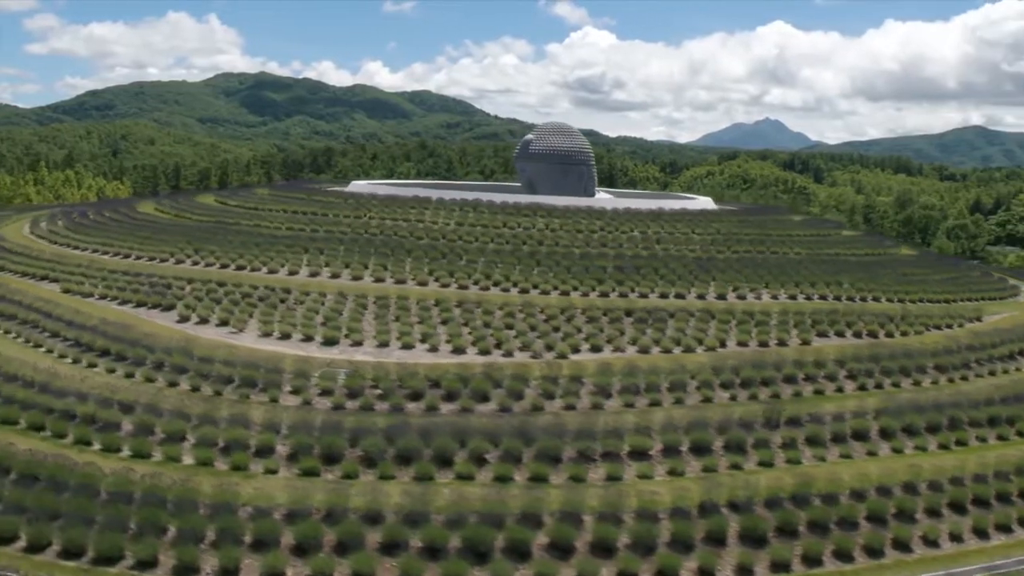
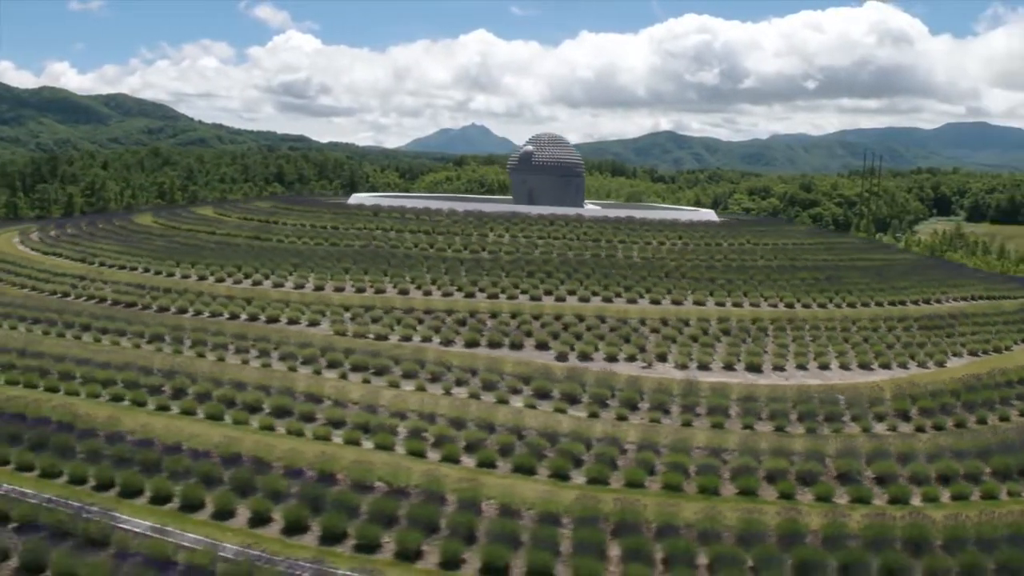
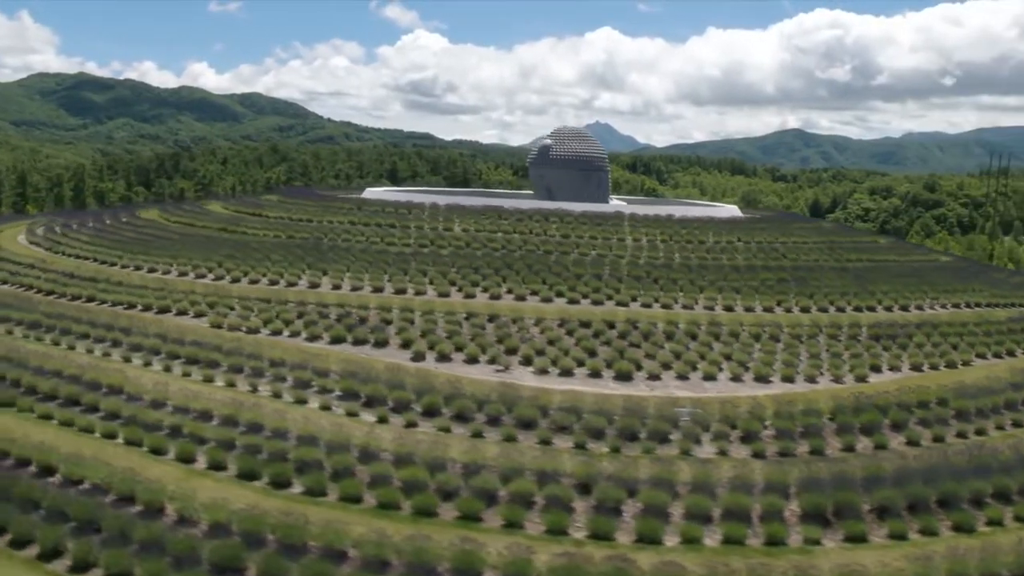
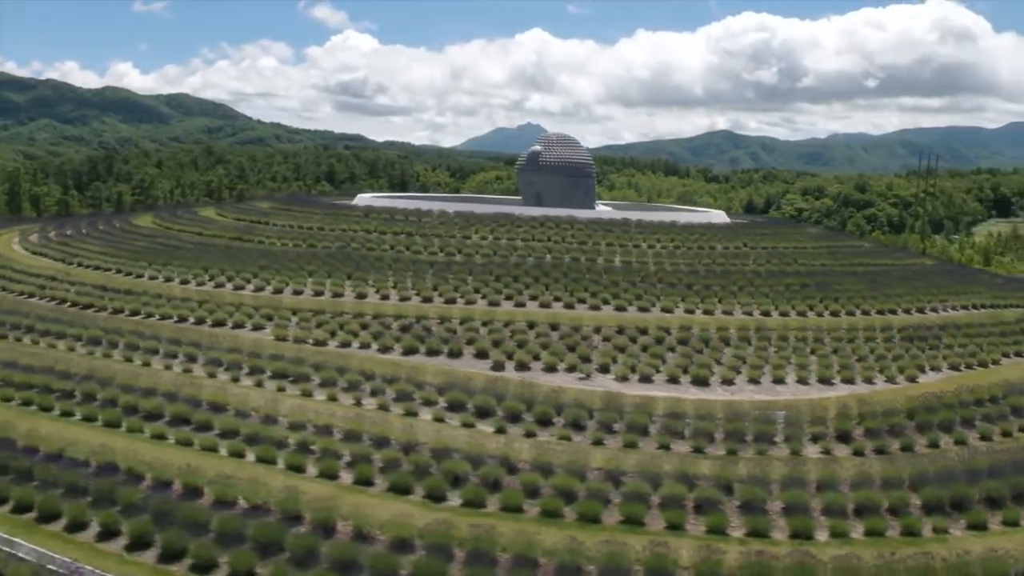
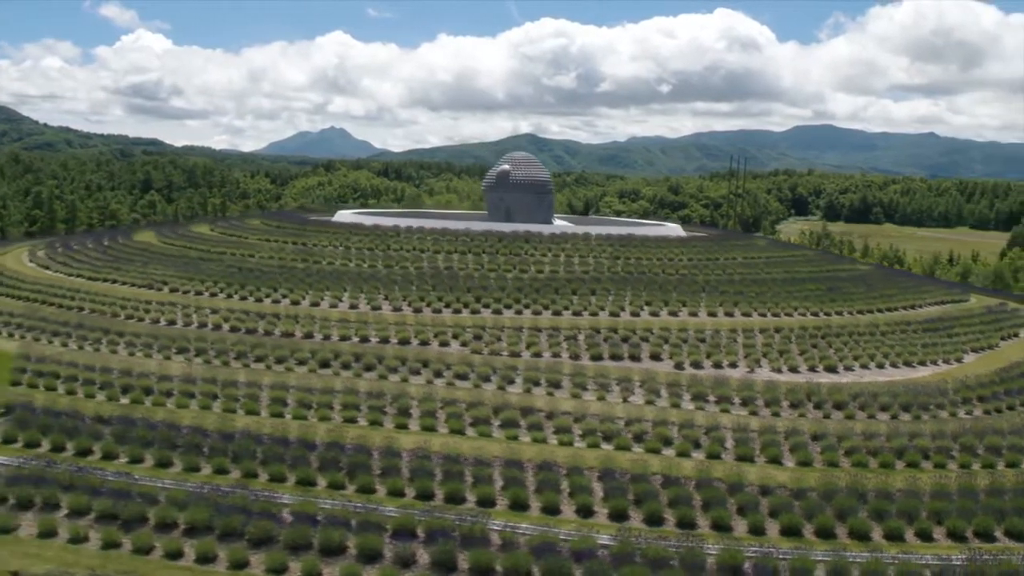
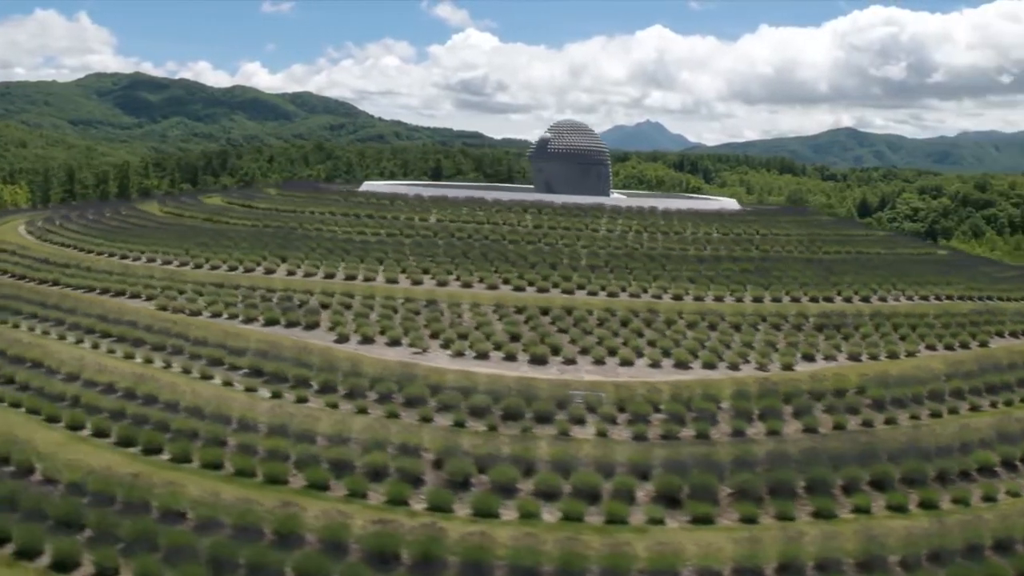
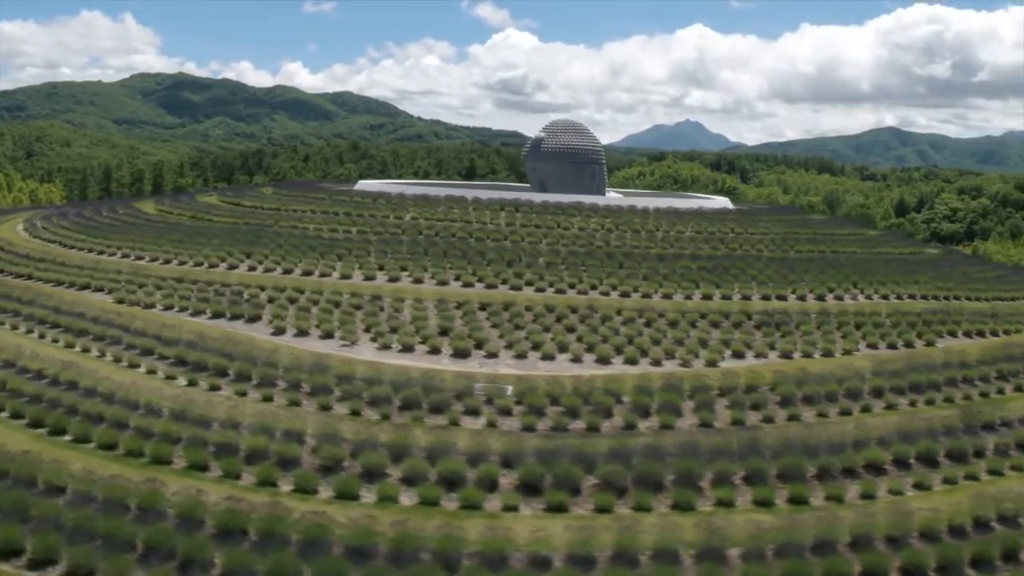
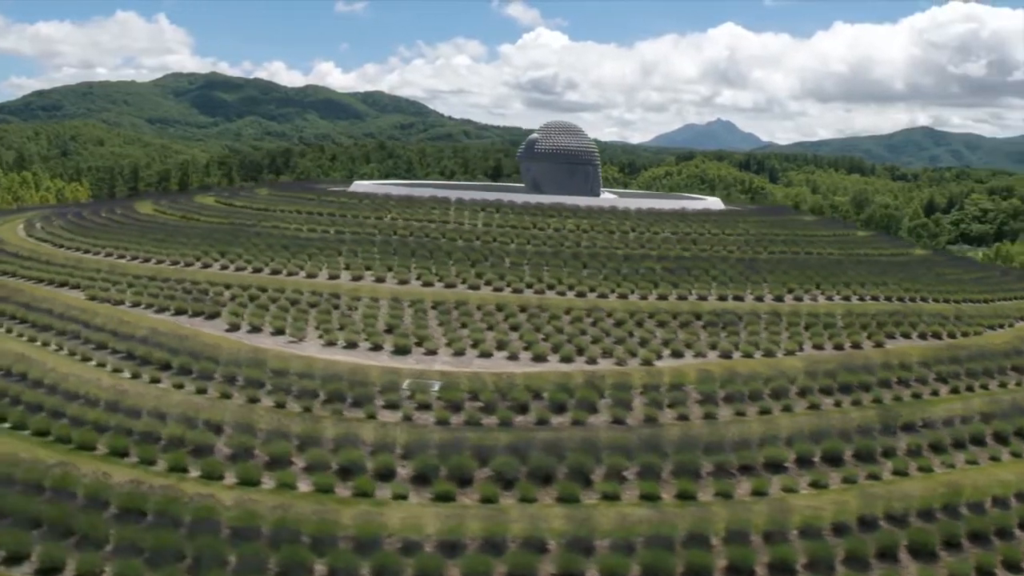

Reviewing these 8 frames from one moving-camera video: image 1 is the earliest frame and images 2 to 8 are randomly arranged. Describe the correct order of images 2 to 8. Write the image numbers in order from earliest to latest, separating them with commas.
8, 7, 6, 3, 4, 2, 5
